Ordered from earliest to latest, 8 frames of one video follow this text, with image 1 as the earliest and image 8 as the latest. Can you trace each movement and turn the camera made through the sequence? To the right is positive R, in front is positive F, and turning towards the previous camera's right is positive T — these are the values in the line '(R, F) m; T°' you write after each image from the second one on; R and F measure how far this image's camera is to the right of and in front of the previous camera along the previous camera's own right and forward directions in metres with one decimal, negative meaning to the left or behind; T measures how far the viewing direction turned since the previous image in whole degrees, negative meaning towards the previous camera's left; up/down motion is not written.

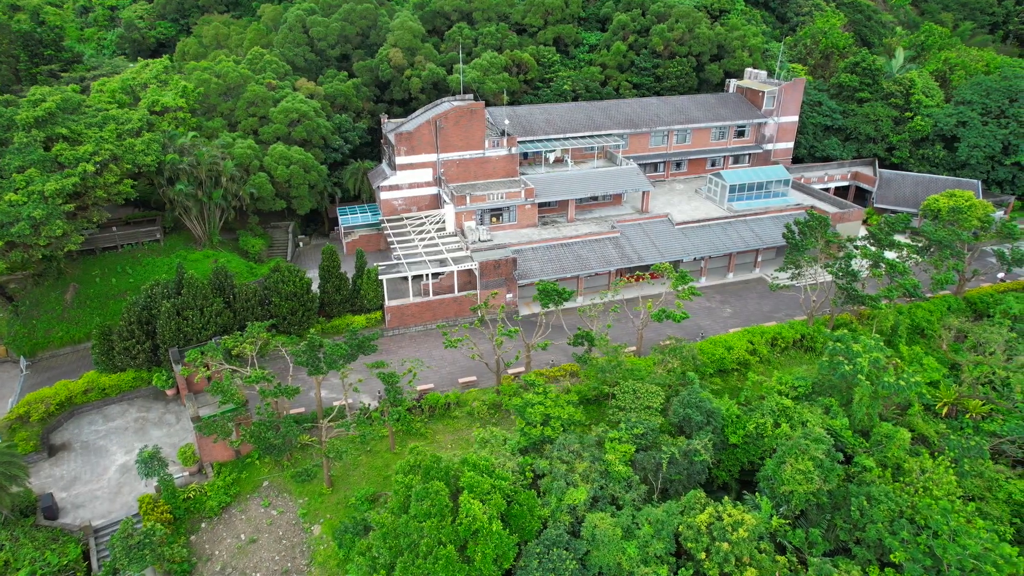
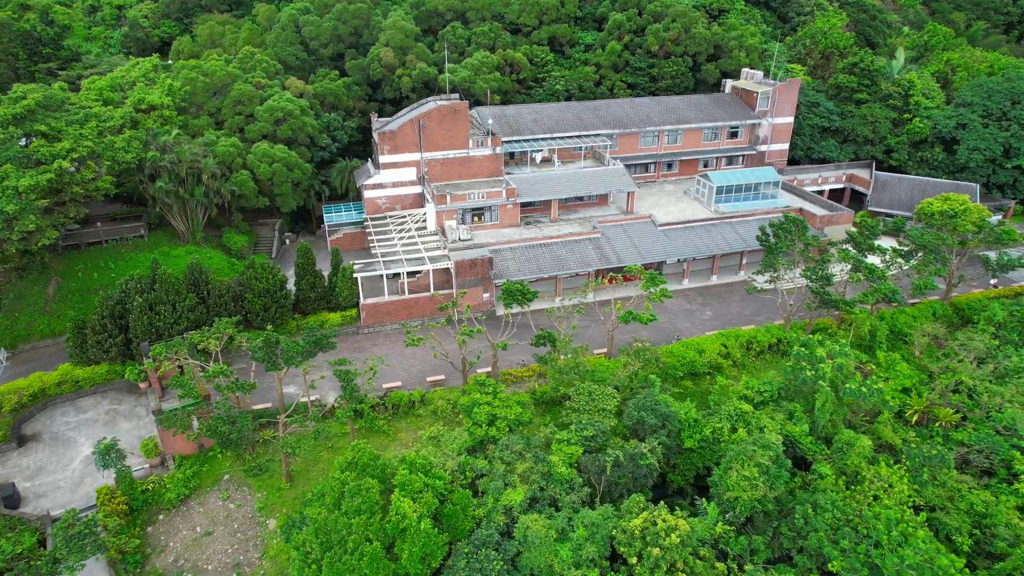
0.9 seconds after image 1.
(+2.3, 0.0) m; -2°
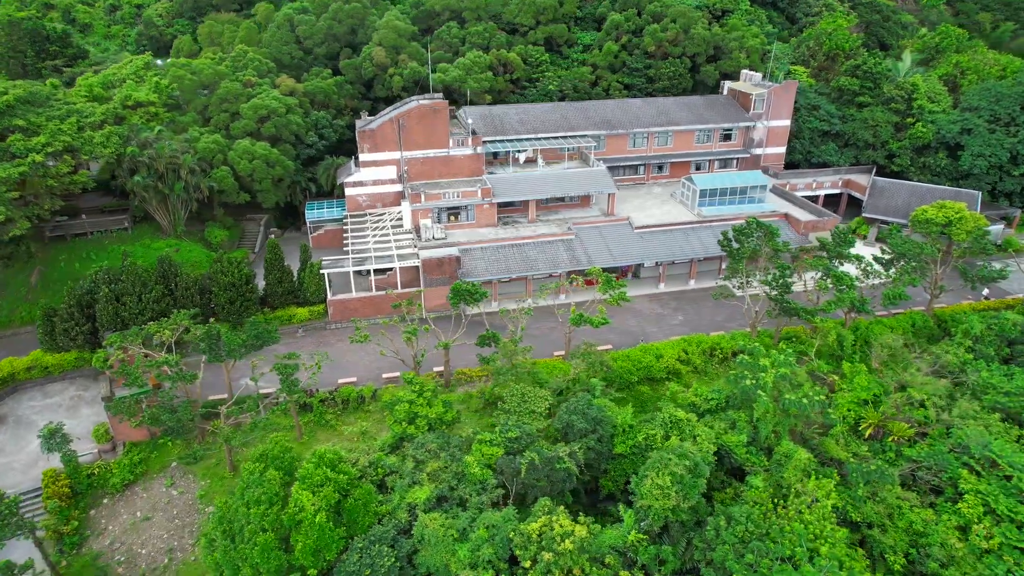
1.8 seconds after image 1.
(+3.6, 0.0) m; -3°
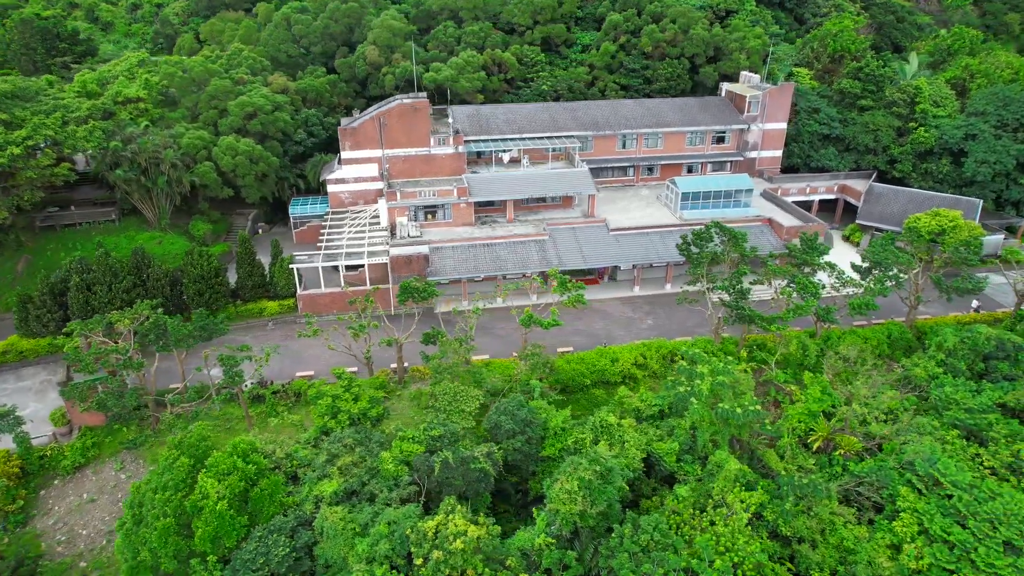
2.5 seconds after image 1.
(+3.7, +0.1) m; -3°
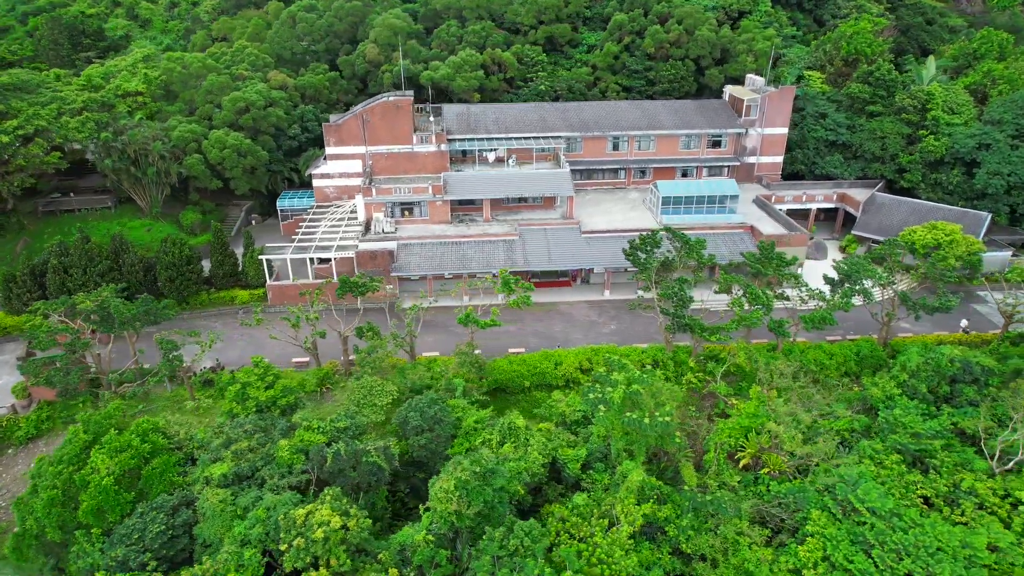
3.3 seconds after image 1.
(+5.0, +0.2) m; -5°
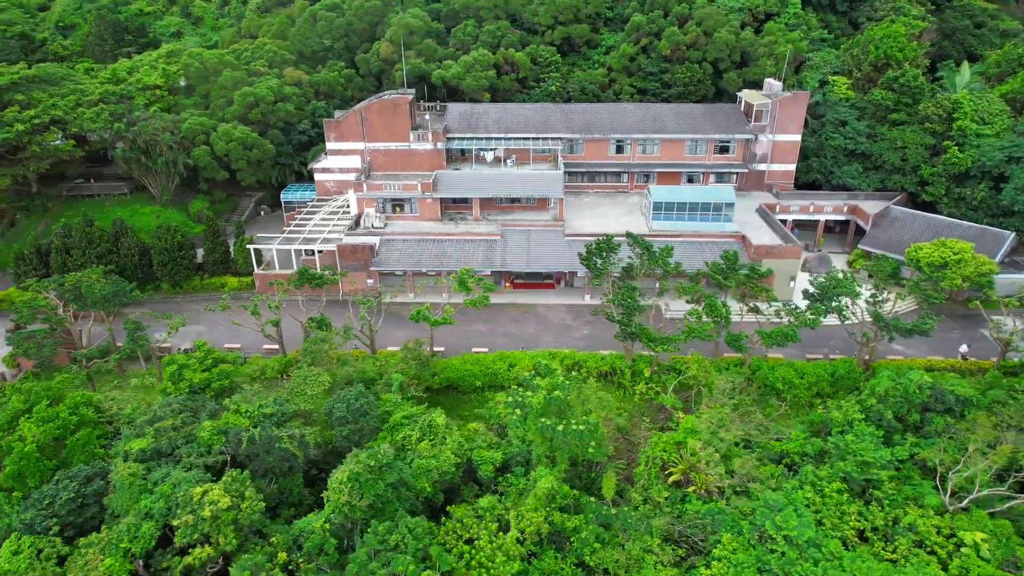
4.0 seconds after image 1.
(+4.8, +0.2) m; -6°
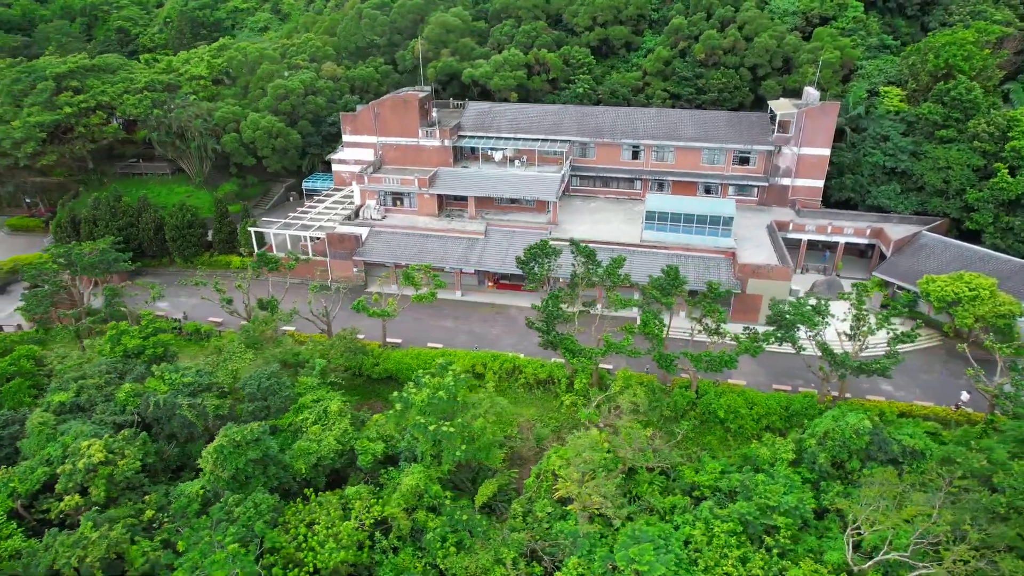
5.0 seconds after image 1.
(+7.4, +0.7) m; -9°
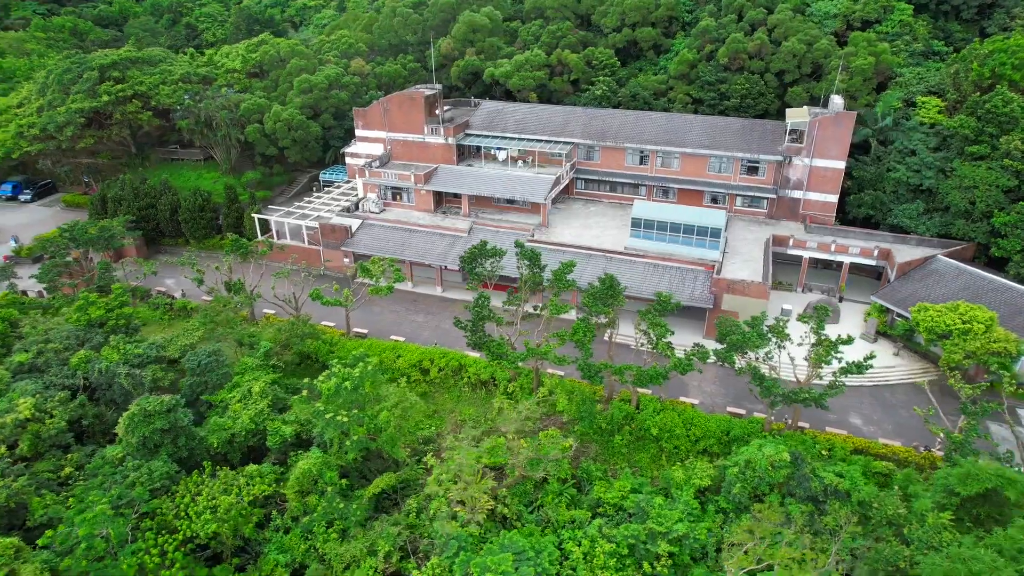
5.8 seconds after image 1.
(+6.1, +0.5) m; -8°
